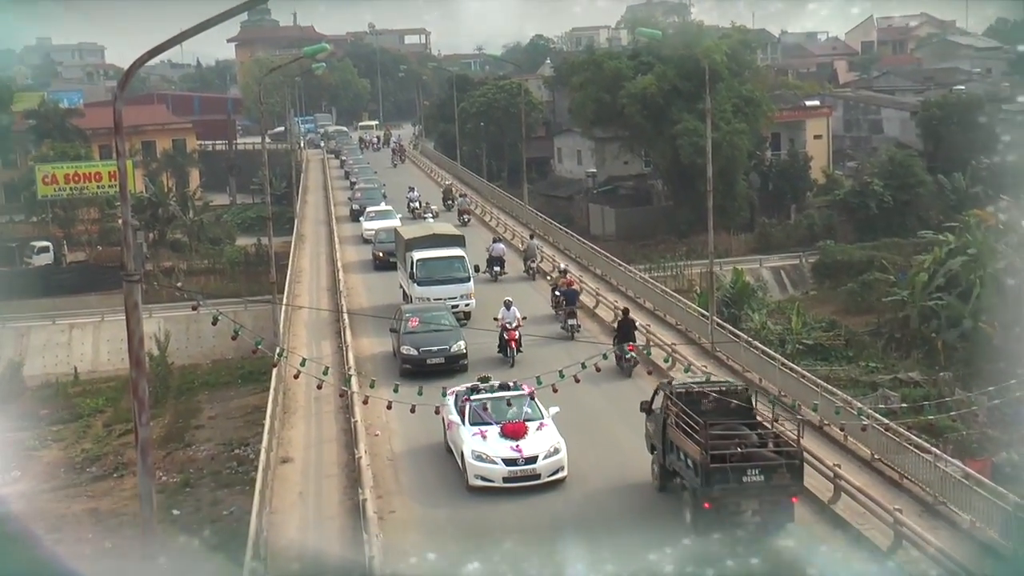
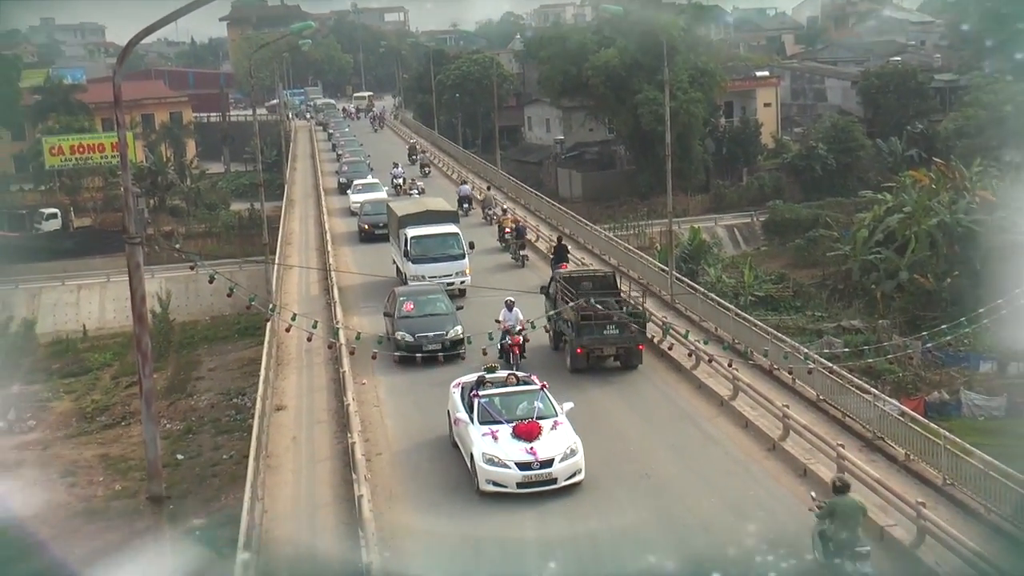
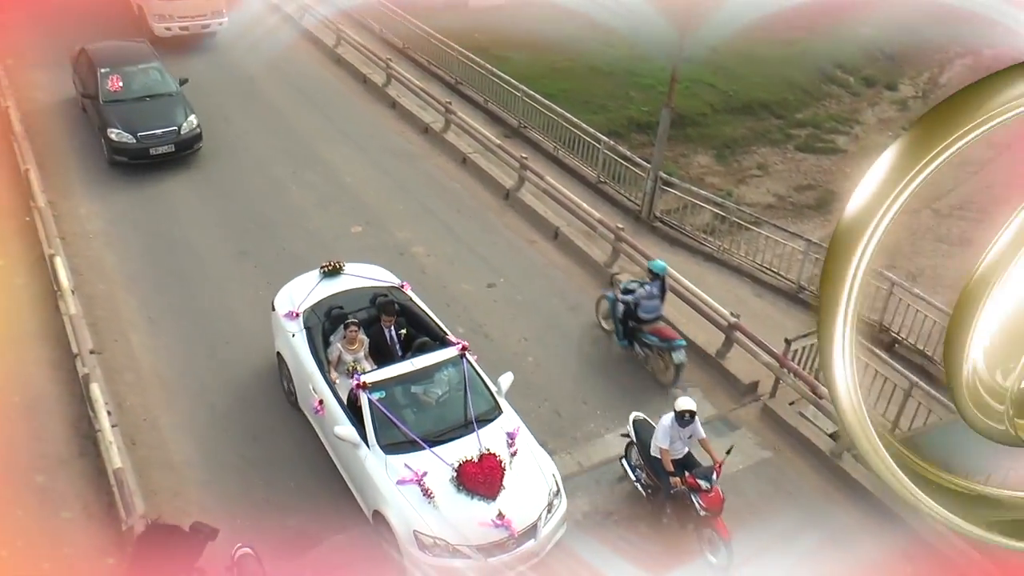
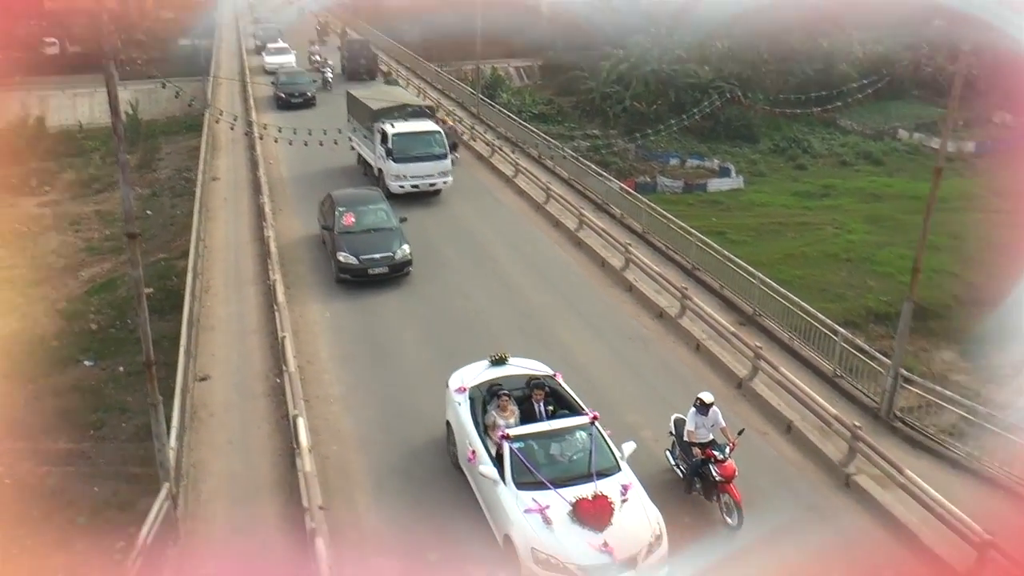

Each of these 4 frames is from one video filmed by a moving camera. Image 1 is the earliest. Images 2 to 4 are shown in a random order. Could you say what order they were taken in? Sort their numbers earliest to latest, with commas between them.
2, 4, 3
